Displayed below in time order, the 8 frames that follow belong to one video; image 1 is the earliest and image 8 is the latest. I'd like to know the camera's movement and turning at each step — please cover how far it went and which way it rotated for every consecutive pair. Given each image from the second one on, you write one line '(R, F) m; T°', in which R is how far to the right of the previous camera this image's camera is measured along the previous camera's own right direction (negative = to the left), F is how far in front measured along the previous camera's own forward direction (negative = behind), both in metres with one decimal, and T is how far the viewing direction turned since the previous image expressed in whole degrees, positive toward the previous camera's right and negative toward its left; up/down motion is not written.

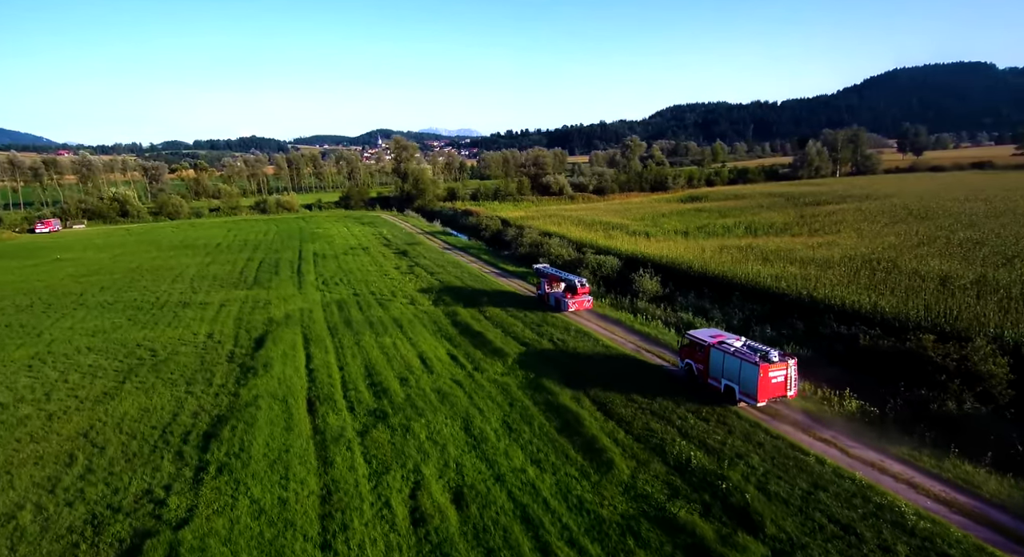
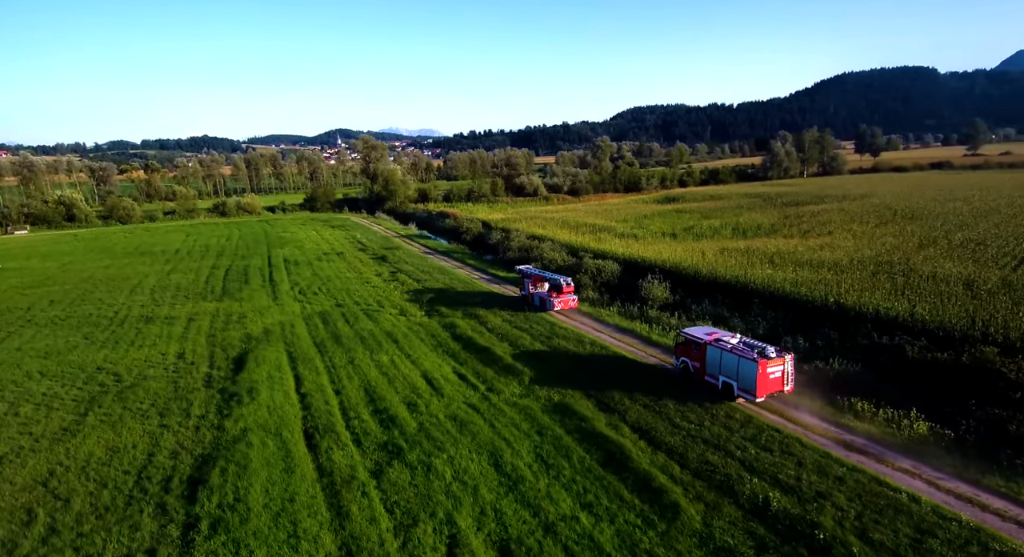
(-1.8, +2.1) m; +3°
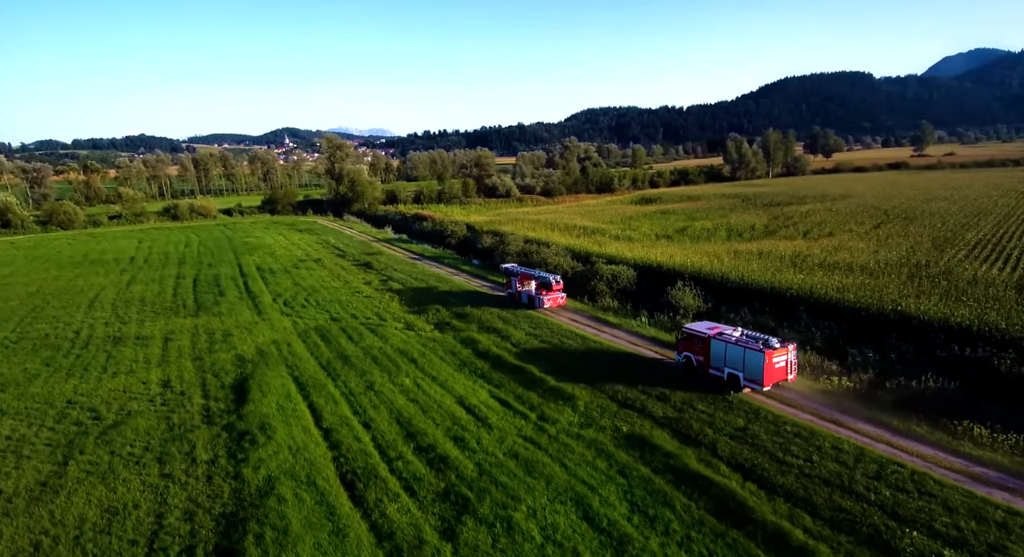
(-3.0, +2.4) m; +4°
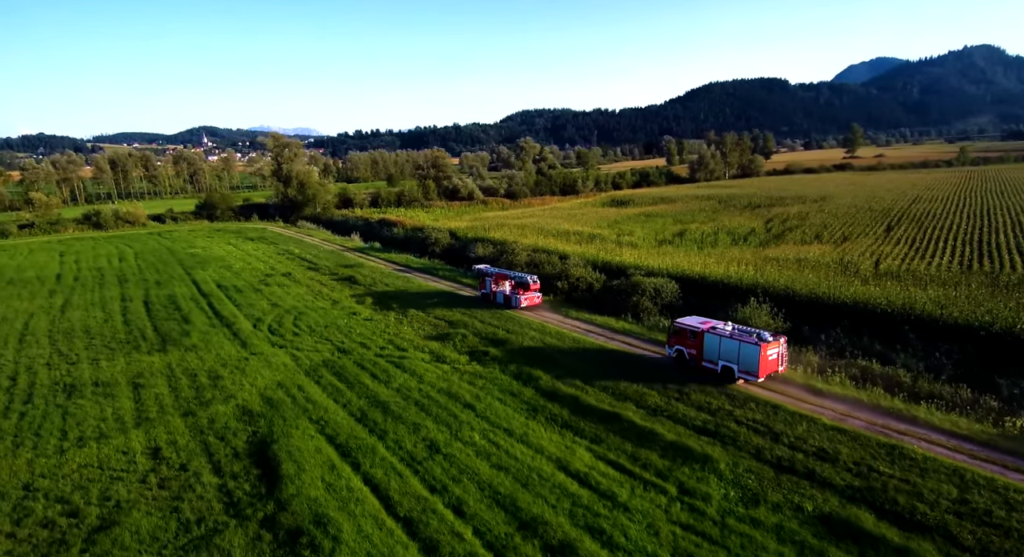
(-4.7, +4.4) m; +6°
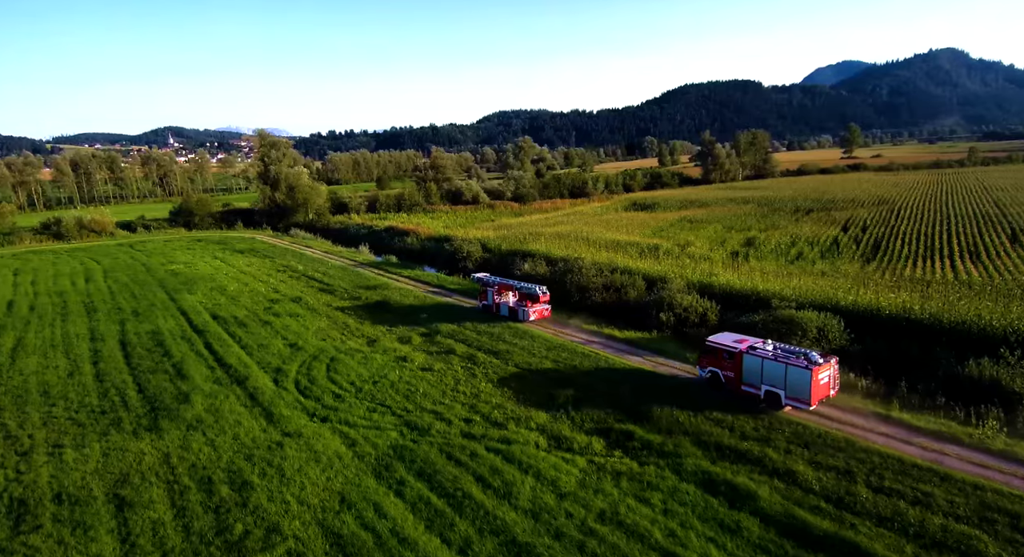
(-5.2, +7.8) m; +2°
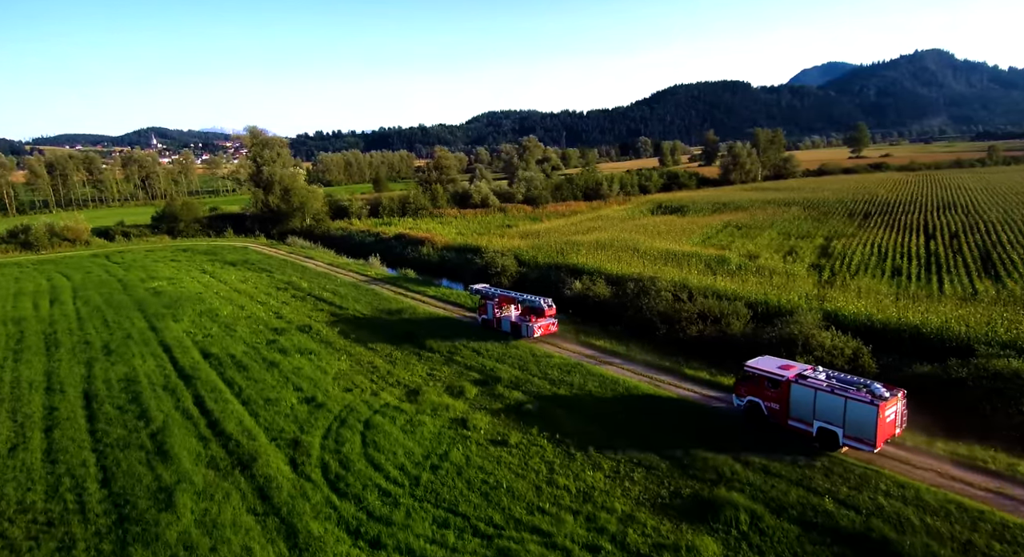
(-3.5, +6.7) m; +1°
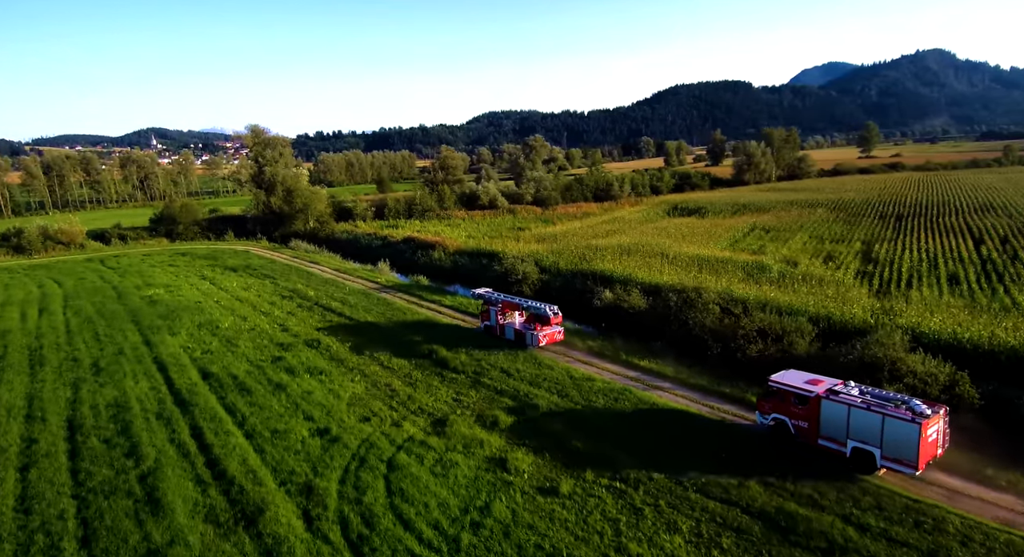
(-1.3, +2.8) m; 0°
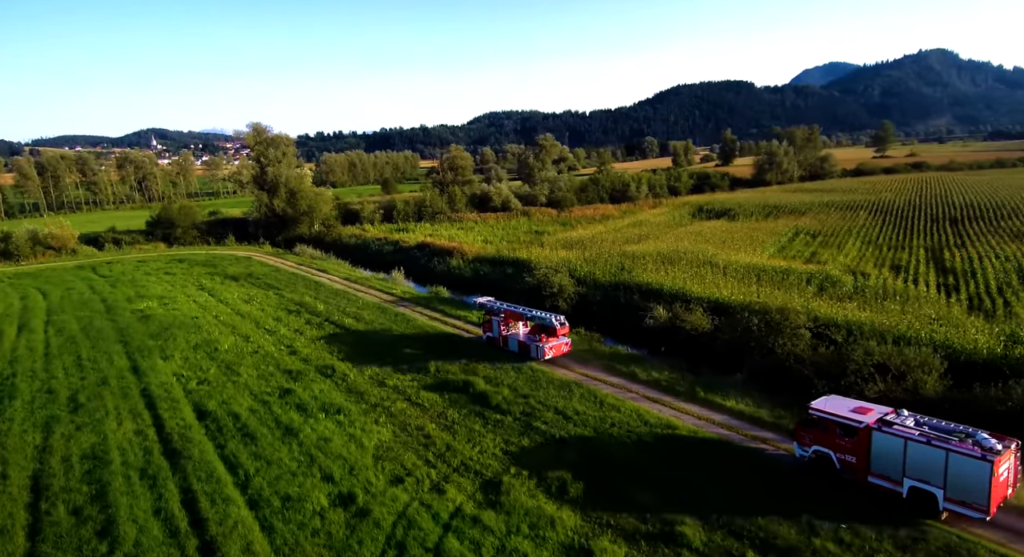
(-1.9, +4.1) m; 0°
